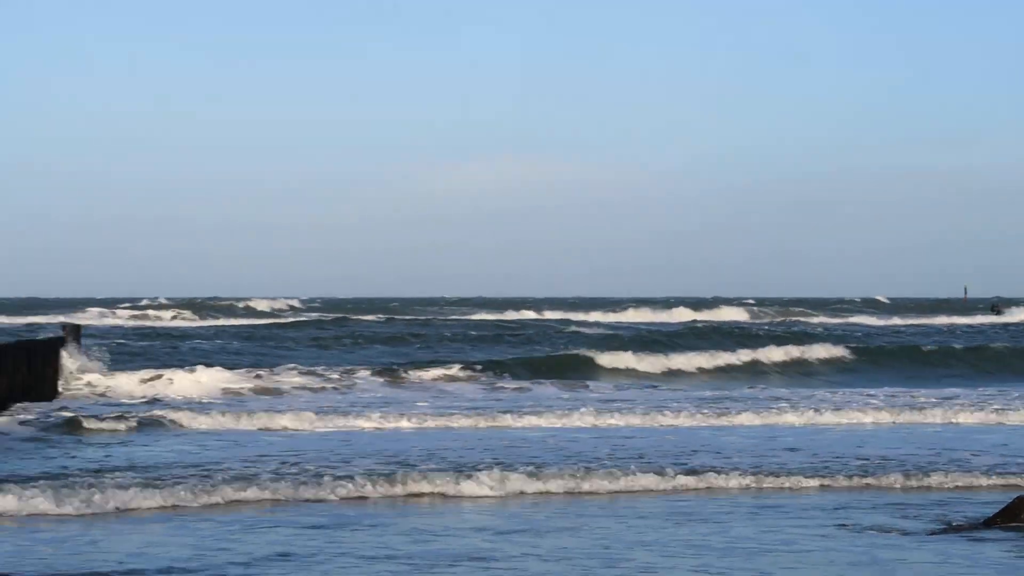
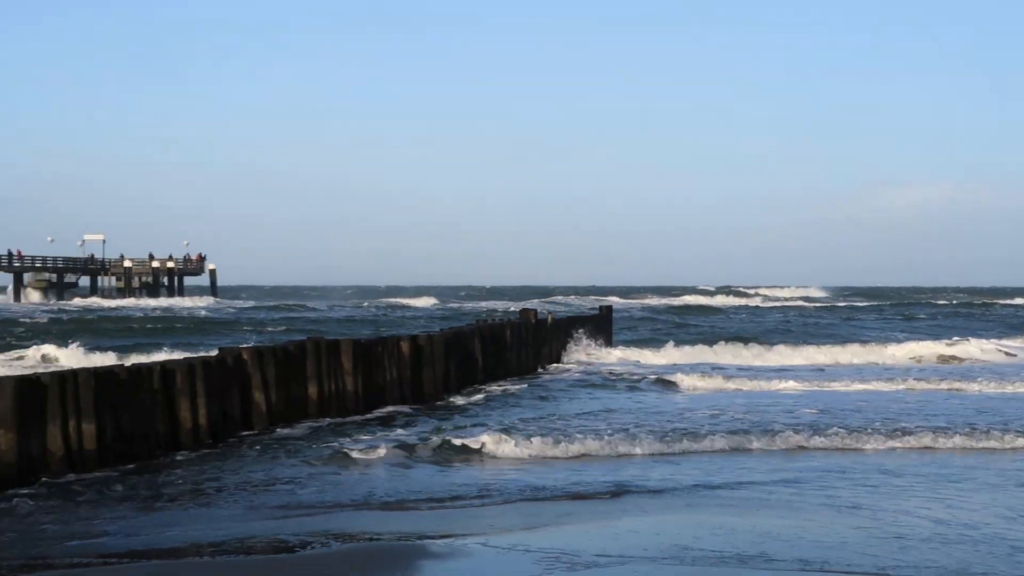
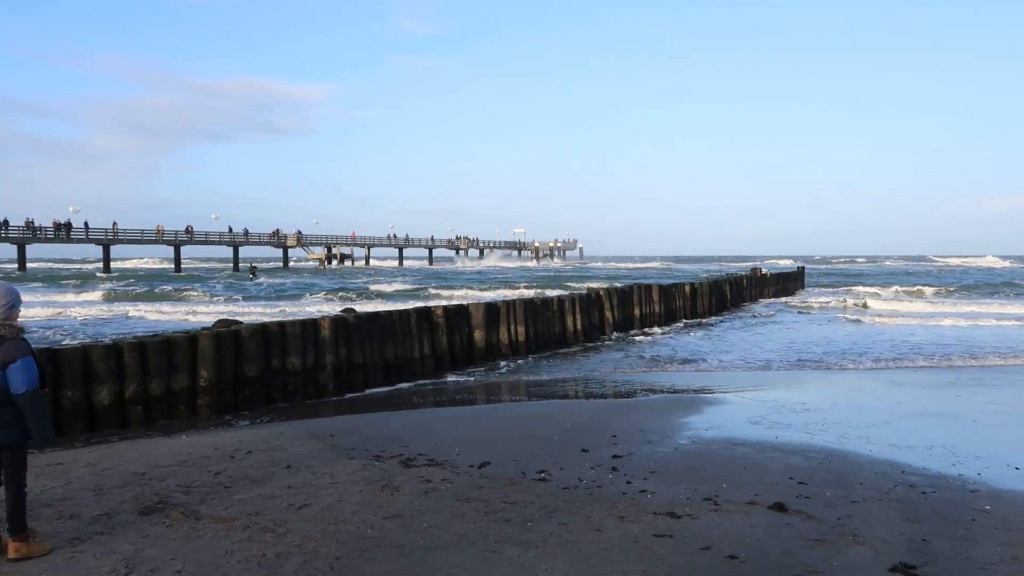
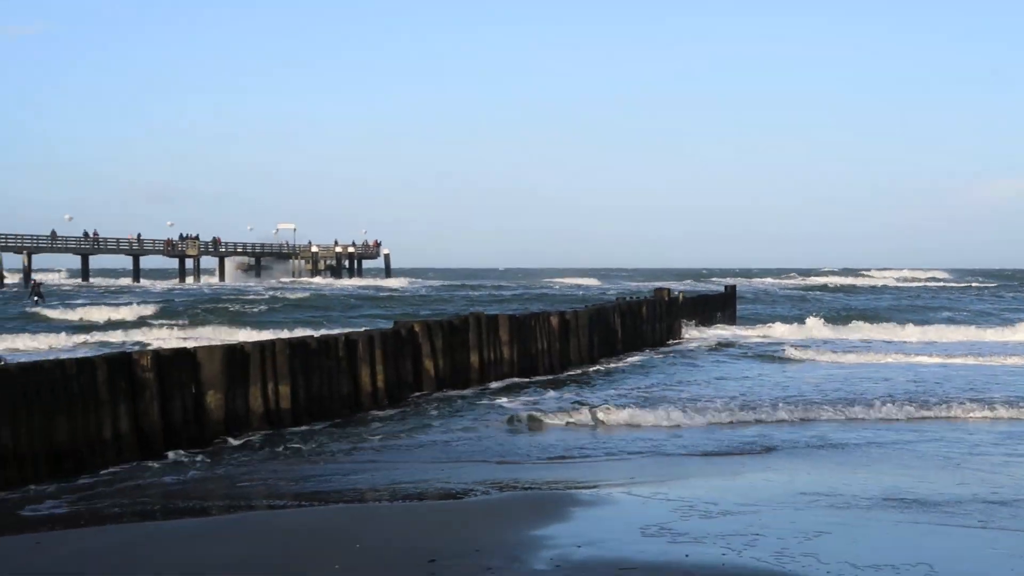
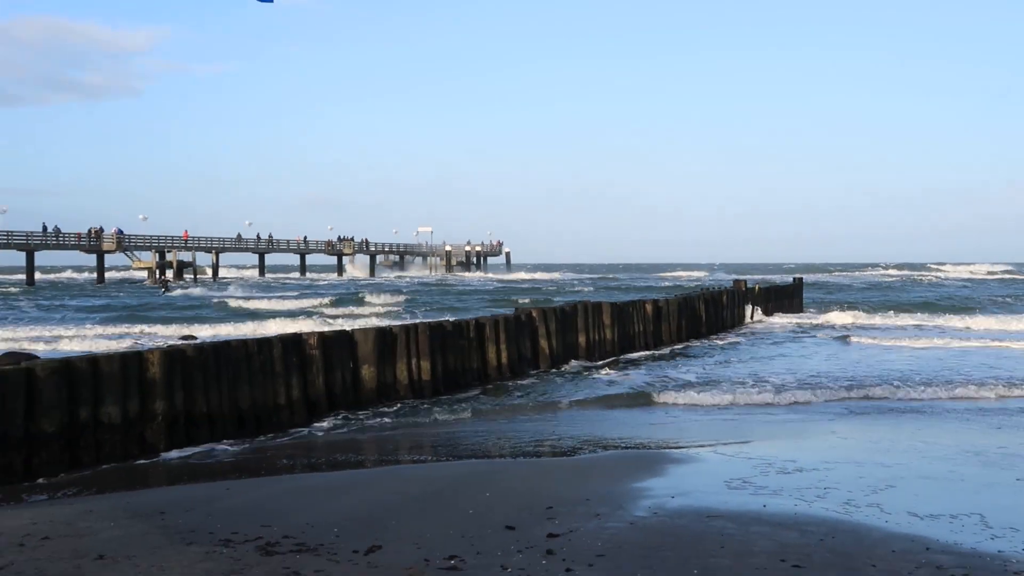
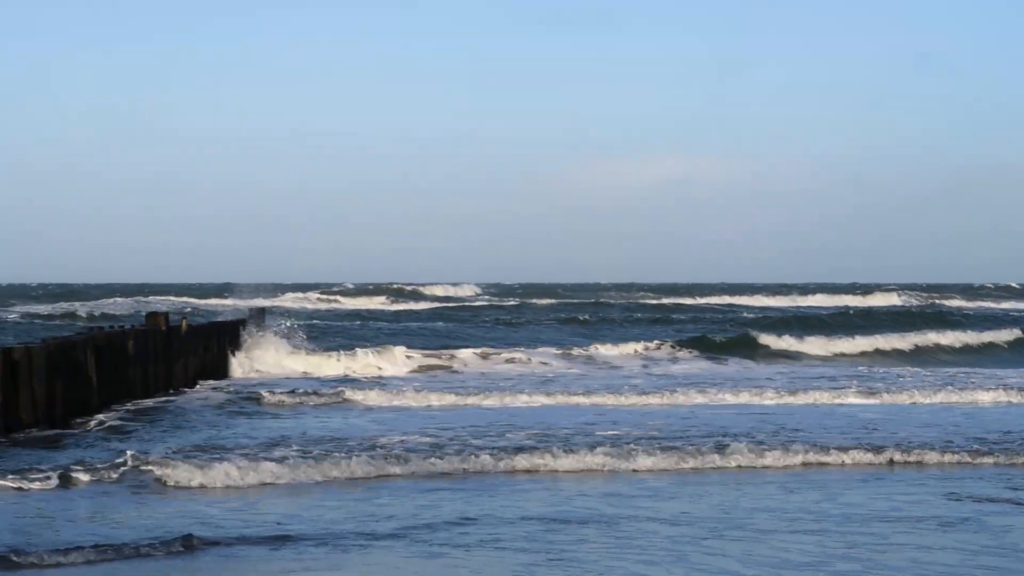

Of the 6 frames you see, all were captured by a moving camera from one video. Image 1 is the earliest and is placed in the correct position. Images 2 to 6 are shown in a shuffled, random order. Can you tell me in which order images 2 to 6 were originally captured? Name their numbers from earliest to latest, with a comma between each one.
6, 2, 4, 5, 3
